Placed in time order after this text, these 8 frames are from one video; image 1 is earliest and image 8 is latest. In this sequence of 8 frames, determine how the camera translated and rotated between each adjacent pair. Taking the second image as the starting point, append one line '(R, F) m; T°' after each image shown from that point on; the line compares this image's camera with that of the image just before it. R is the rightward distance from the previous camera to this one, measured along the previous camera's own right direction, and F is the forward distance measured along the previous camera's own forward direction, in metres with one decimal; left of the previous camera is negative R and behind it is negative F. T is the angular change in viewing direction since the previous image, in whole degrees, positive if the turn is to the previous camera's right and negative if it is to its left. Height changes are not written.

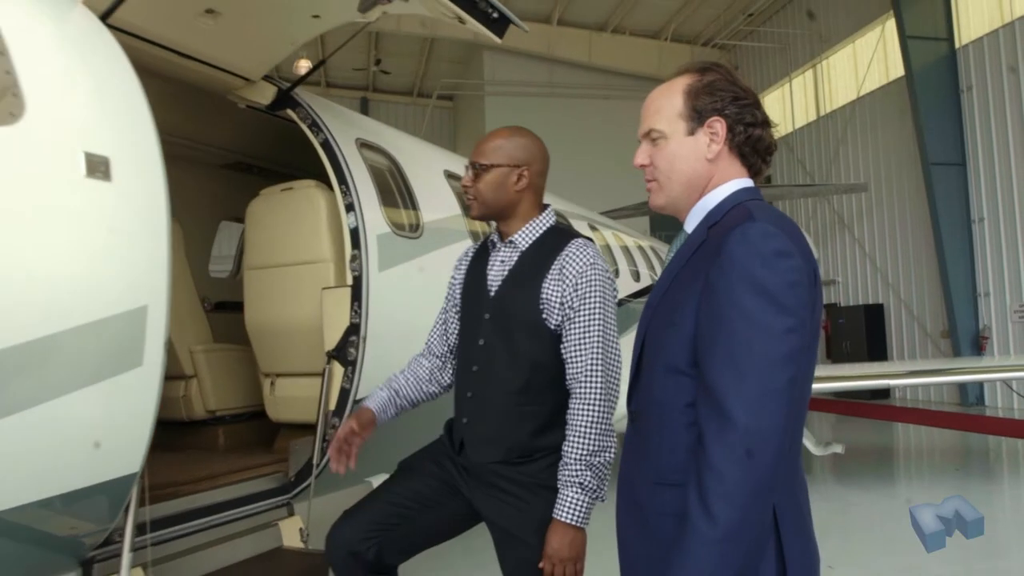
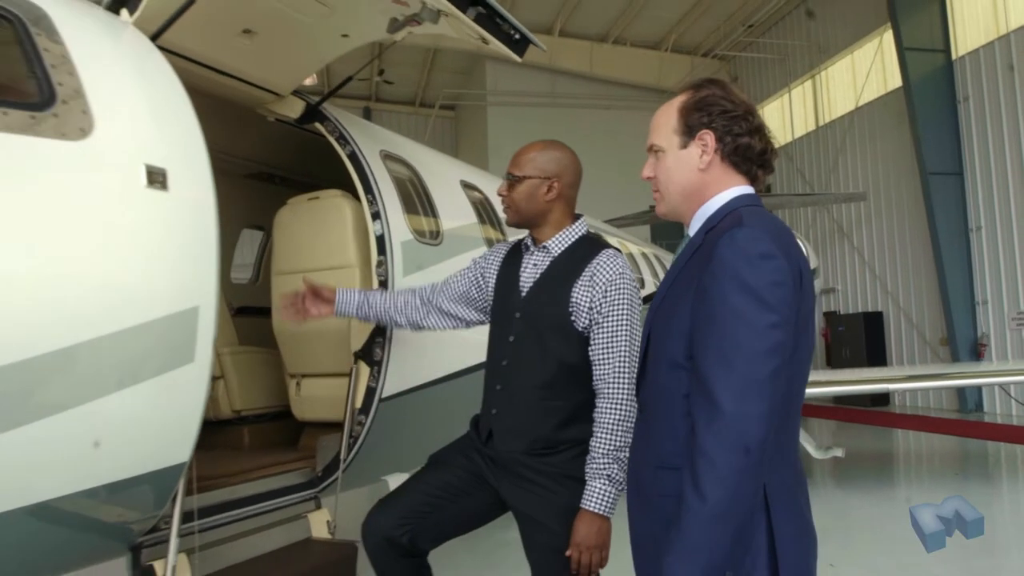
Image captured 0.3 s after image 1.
(-0.1, -0.1) m; 0°
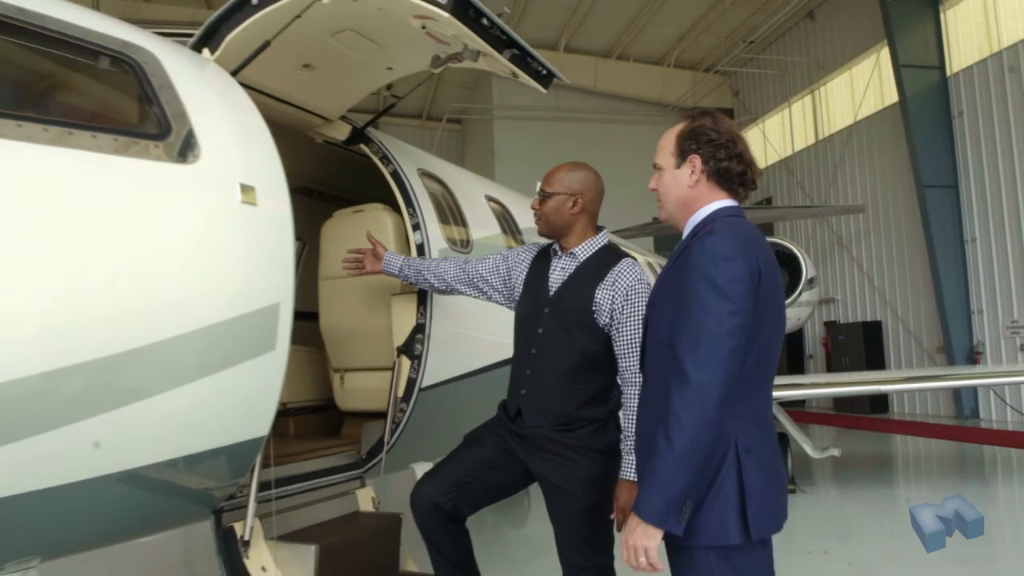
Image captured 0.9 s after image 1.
(-0.1, -0.3) m; 0°
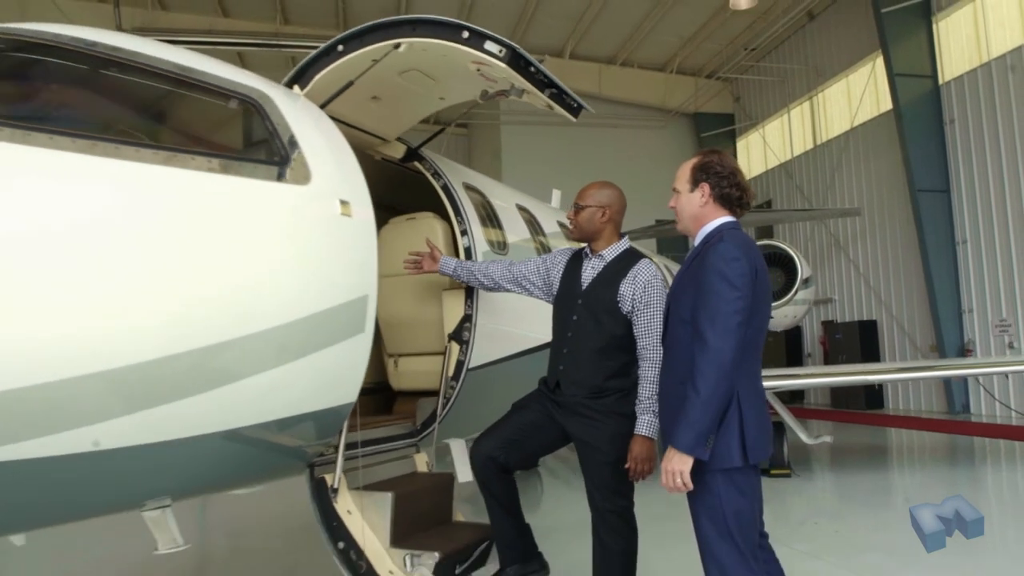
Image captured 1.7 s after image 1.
(-0.1, -0.5) m; 0°
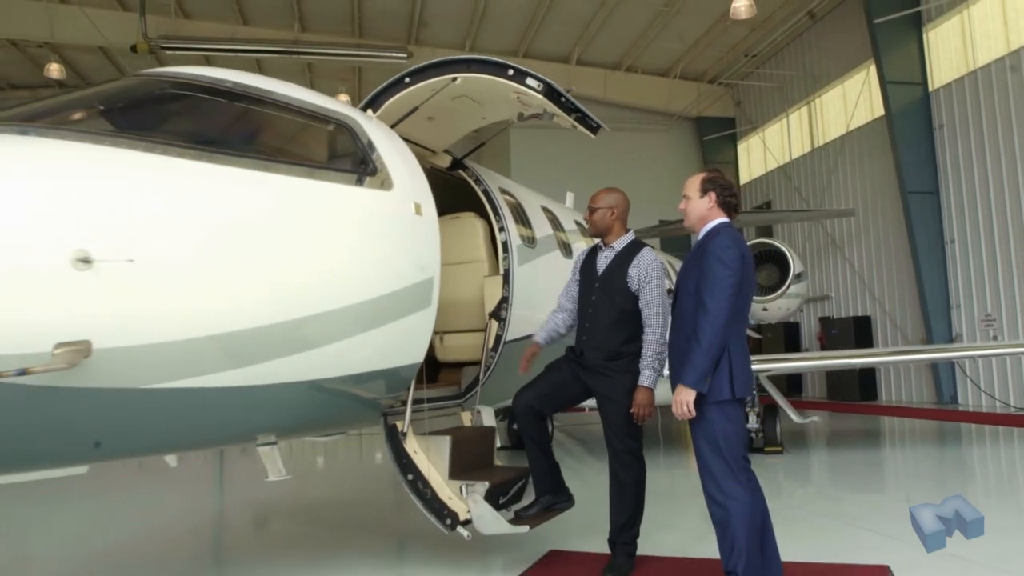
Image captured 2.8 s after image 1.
(-0.1, -0.6) m; 0°
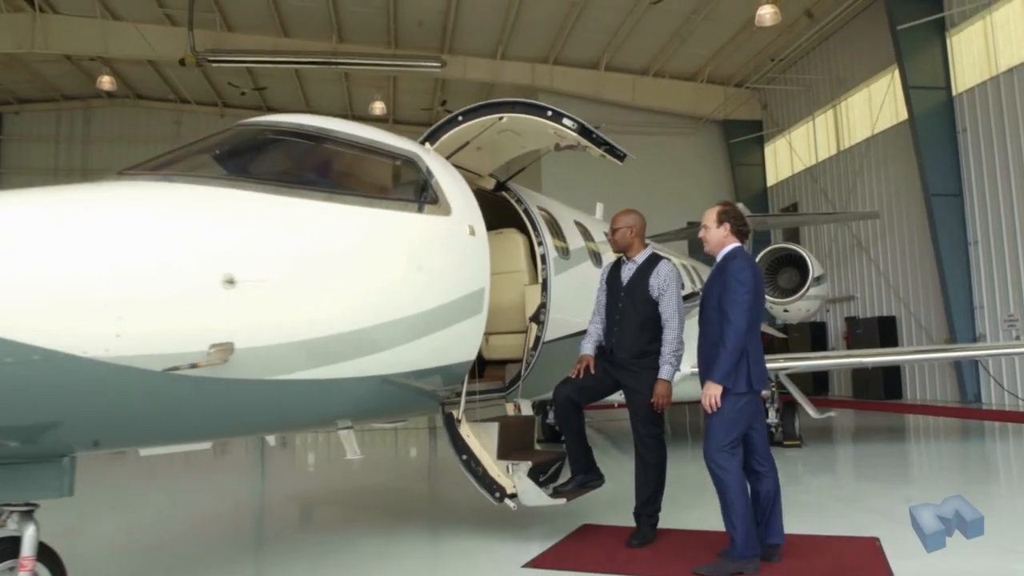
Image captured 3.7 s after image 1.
(0.0, -0.5) m; -2°
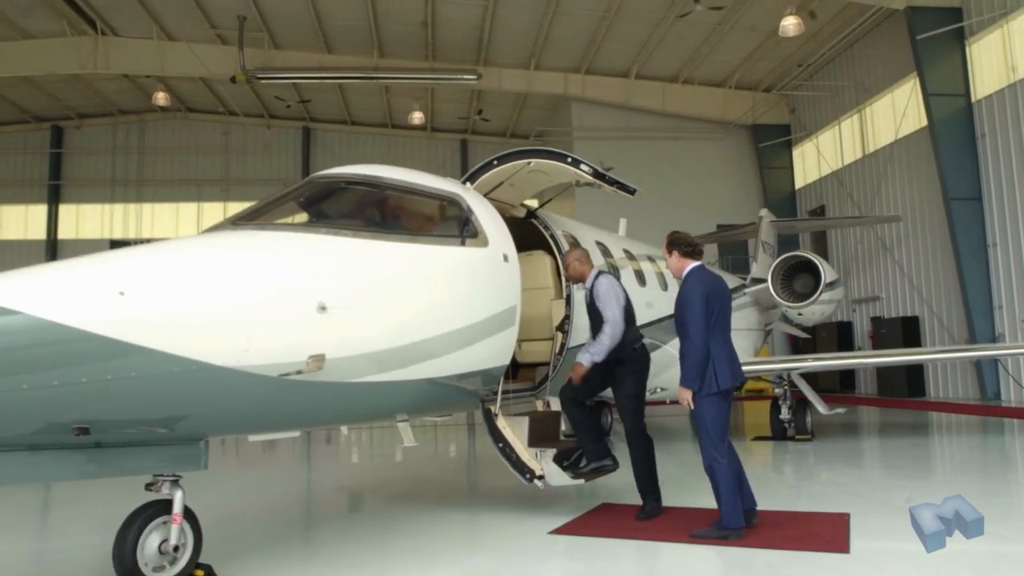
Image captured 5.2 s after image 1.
(+0.1, -0.7) m; -3°
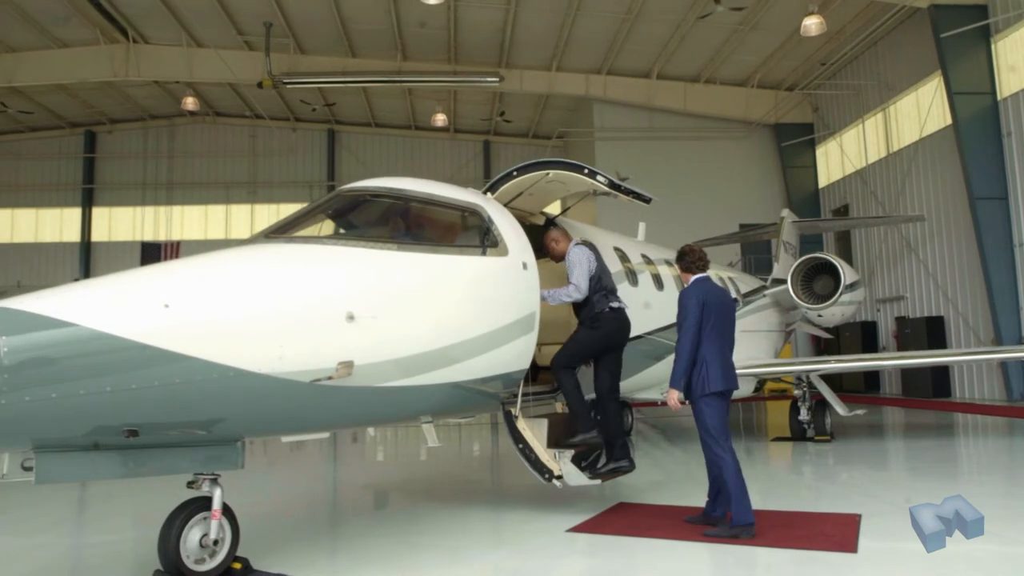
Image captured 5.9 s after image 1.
(0.0, -0.2) m; -2°
